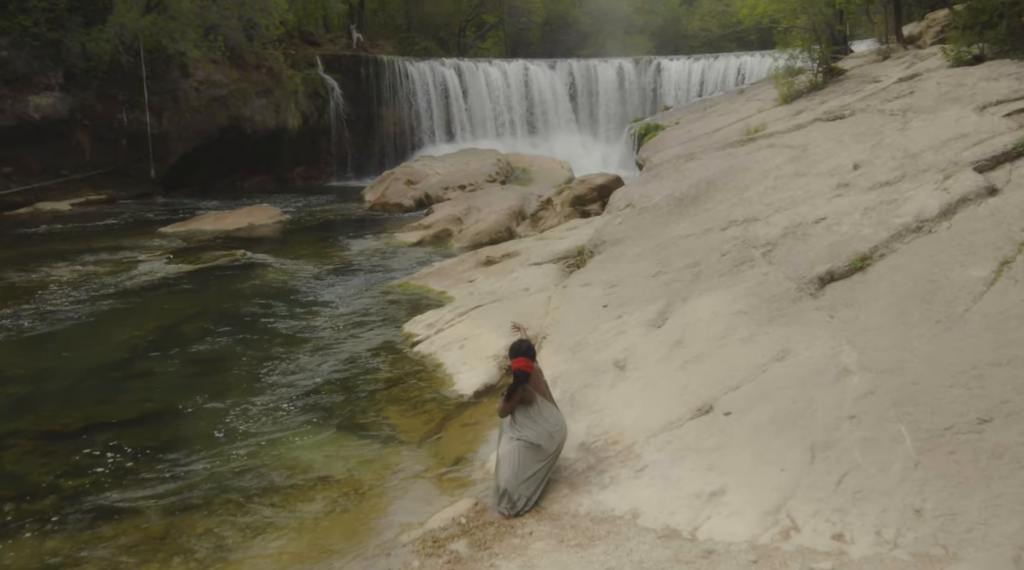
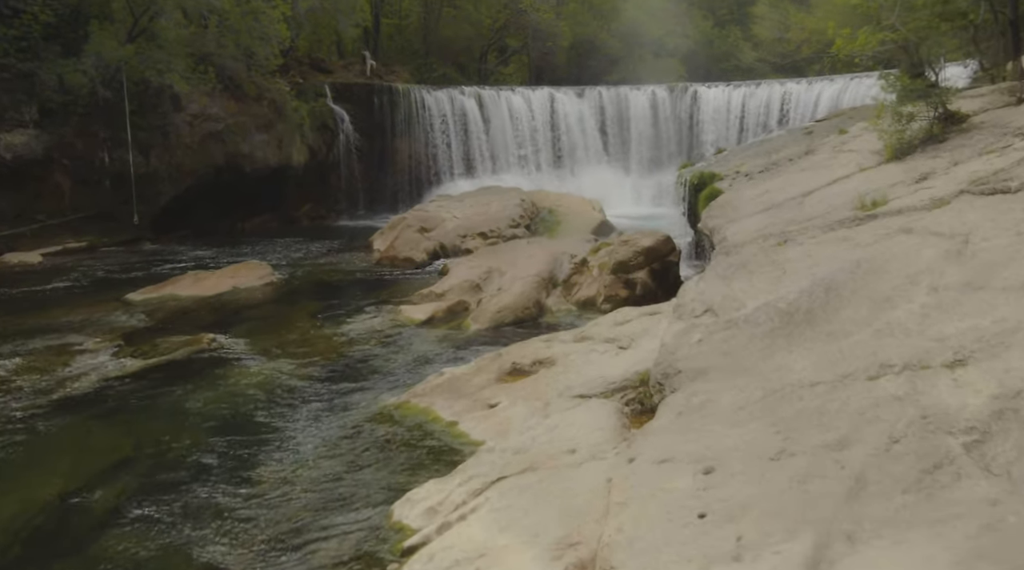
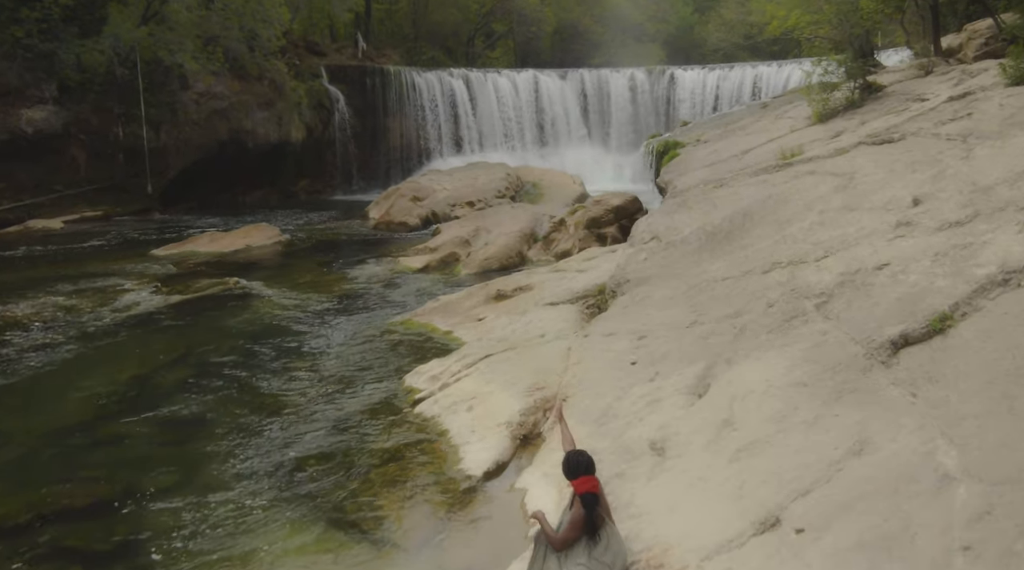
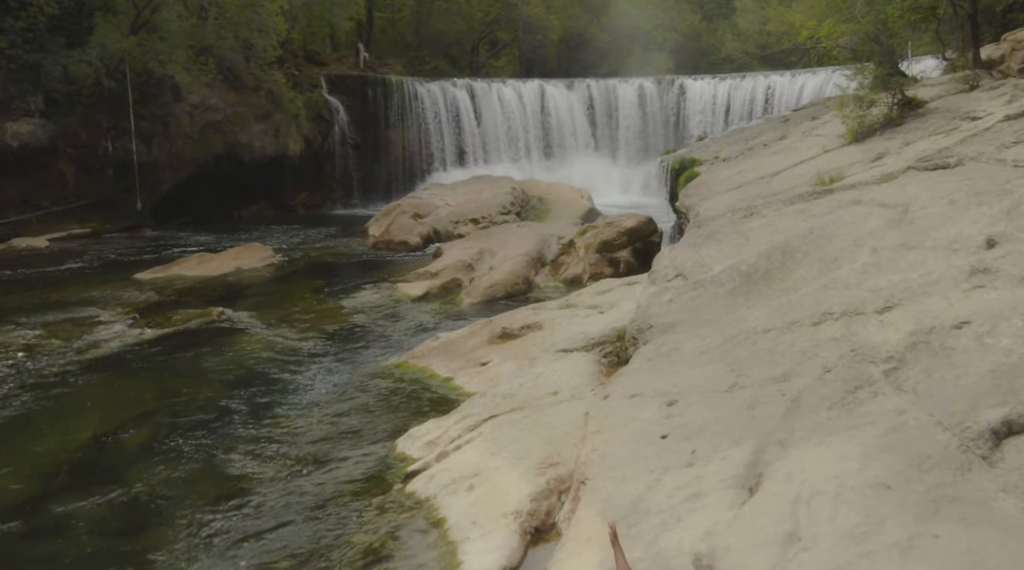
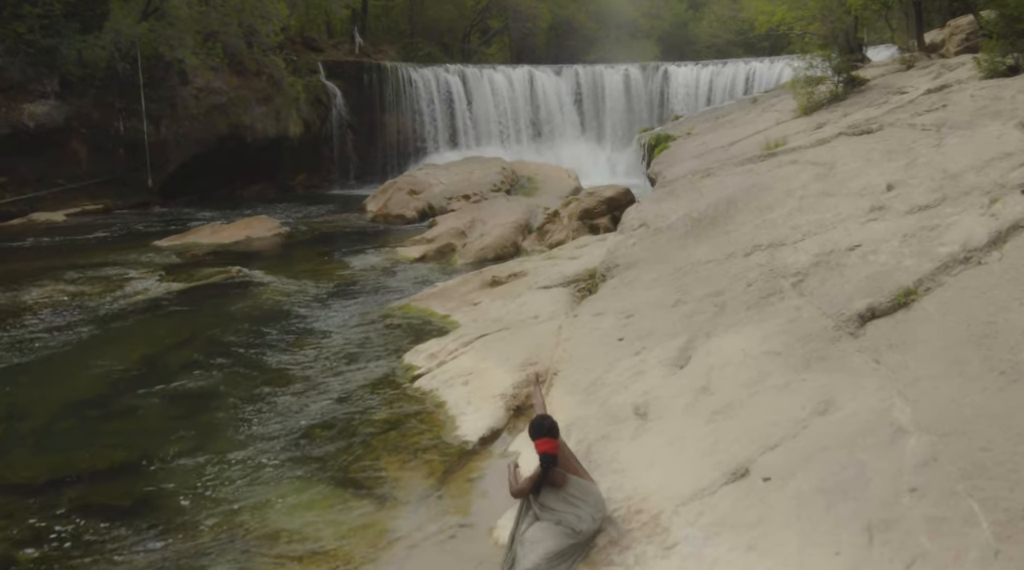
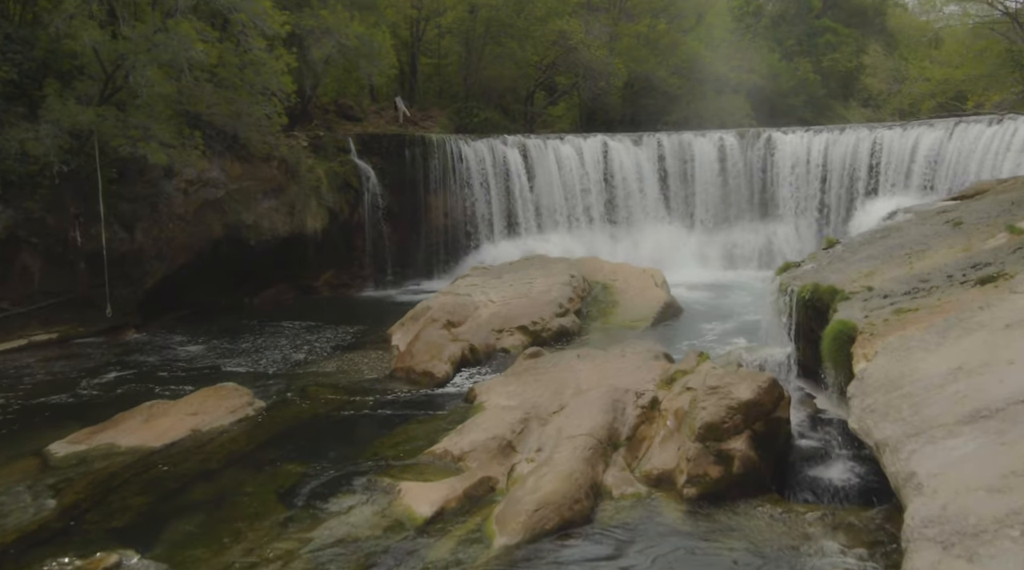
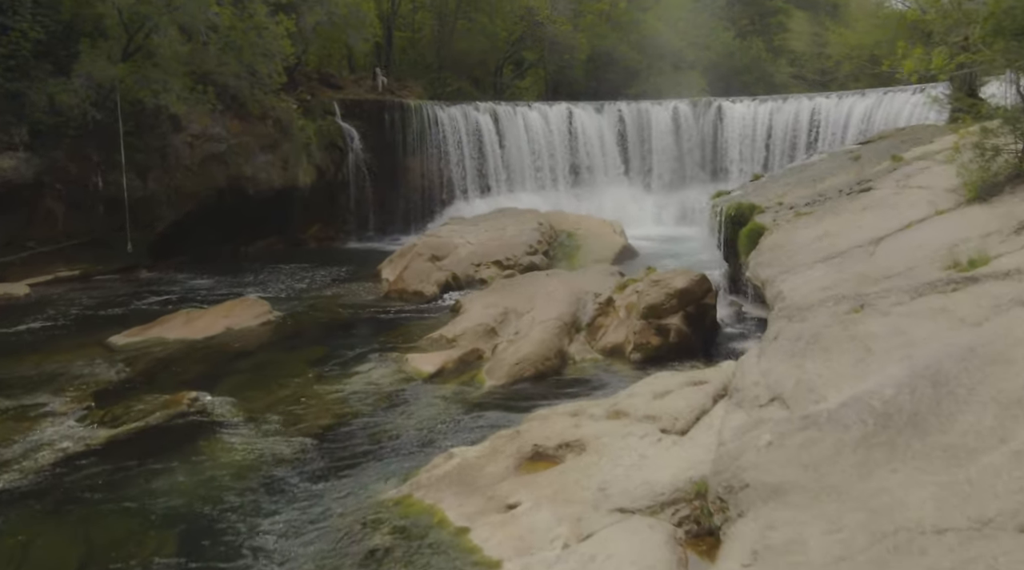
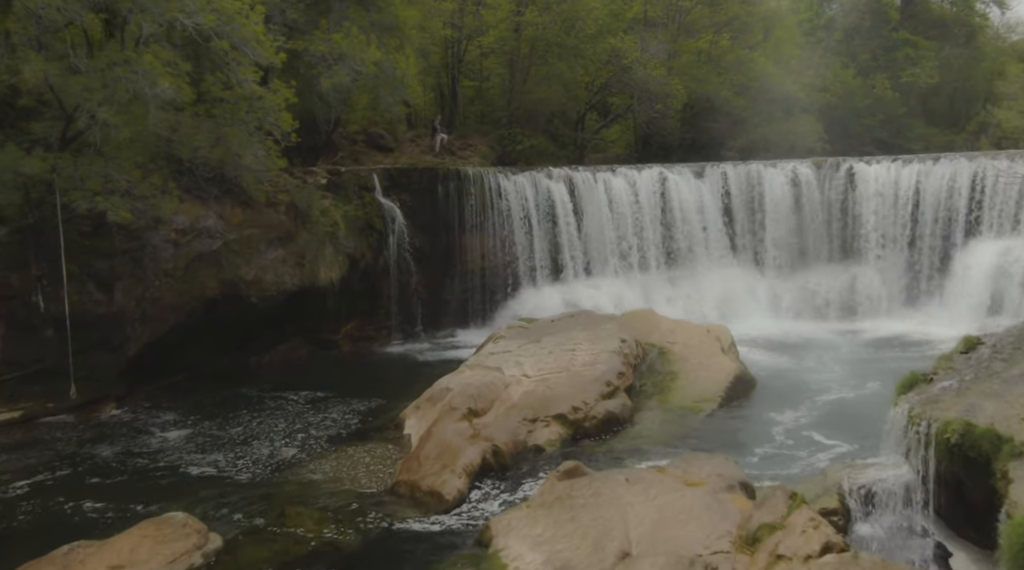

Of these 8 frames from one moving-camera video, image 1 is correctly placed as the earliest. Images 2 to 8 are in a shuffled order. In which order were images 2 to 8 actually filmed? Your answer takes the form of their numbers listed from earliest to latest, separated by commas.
5, 3, 4, 2, 7, 6, 8
